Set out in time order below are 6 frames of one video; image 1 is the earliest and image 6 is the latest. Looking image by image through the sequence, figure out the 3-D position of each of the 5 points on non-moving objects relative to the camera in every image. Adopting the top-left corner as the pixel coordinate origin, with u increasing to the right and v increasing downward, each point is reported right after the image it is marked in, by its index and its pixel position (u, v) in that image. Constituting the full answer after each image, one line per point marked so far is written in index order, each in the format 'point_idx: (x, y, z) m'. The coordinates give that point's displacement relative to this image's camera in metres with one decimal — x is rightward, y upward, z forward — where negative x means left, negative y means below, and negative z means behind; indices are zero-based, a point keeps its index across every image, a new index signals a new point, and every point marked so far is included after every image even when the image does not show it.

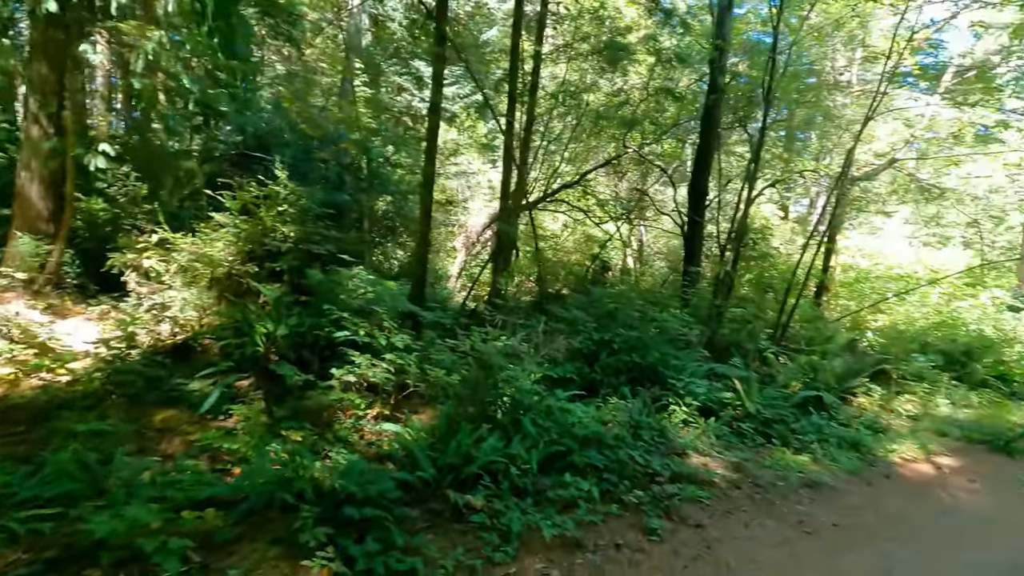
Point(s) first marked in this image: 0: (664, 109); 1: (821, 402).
0: (+3.1, +3.6, +10.9) m
1: (+3.8, -1.4, +6.6) m
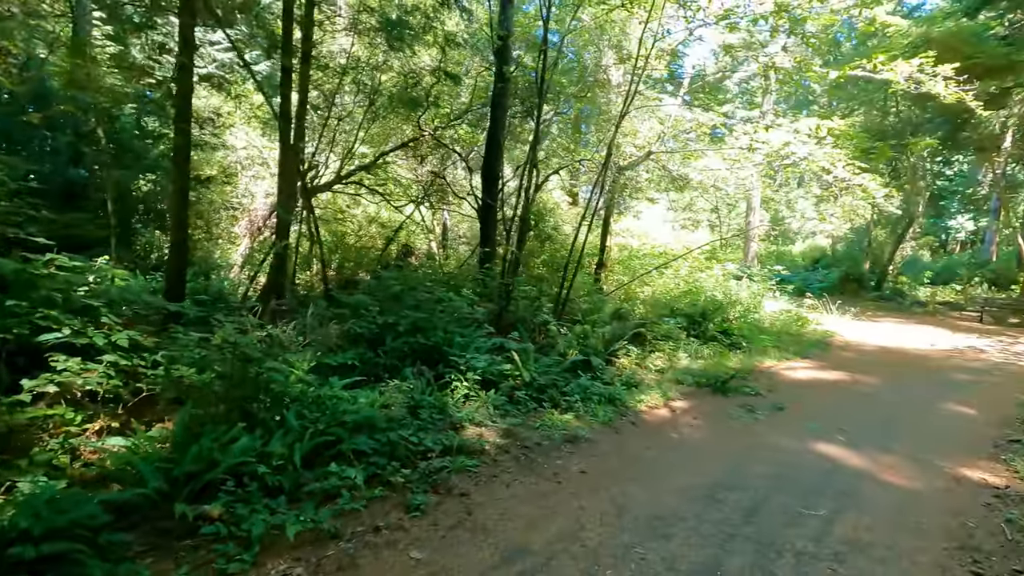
0: (-1.2, +4.0, +11.1) m
1: (+1.1, -1.1, +7.4) m
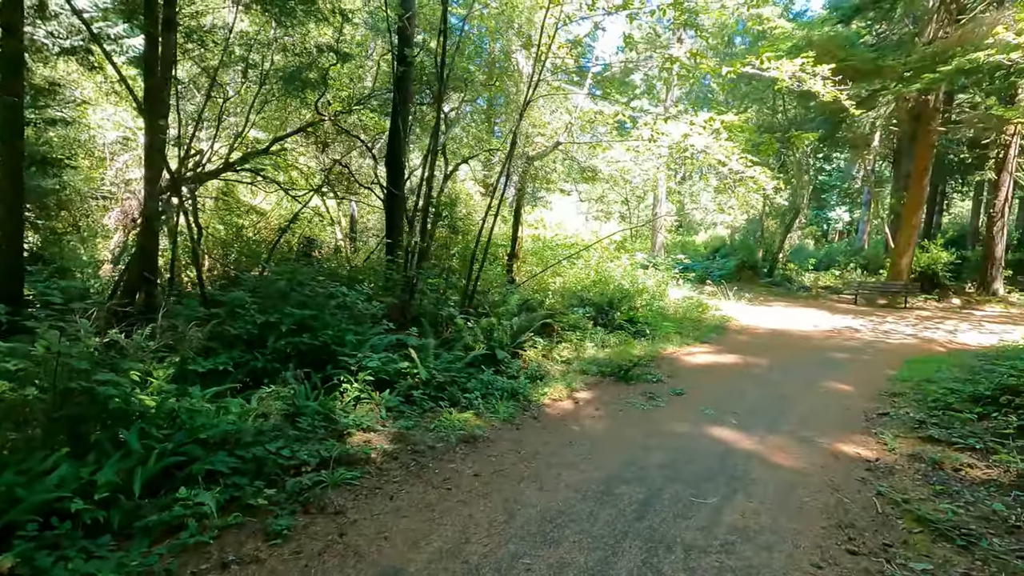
0: (-3.1, +4.1, +10.4) m
1: (-0.2, -0.9, +7.2) m
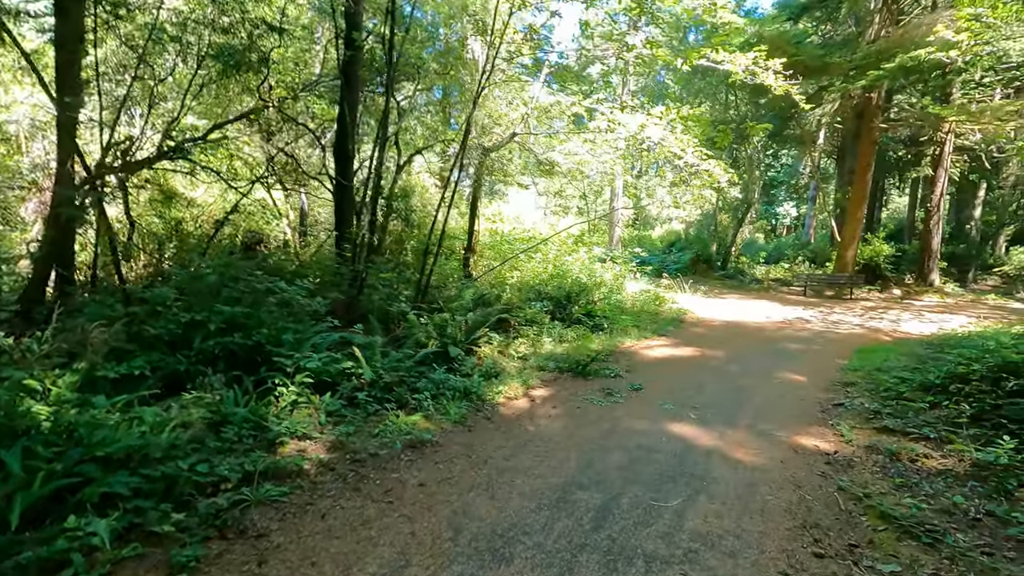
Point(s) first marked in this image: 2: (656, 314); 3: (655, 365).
0: (-4.0, +4.2, +9.8) m
1: (-0.8, -0.9, +6.9) m
2: (+3.3, -0.6, +12.4) m
3: (+2.1, -1.1, +7.9) m
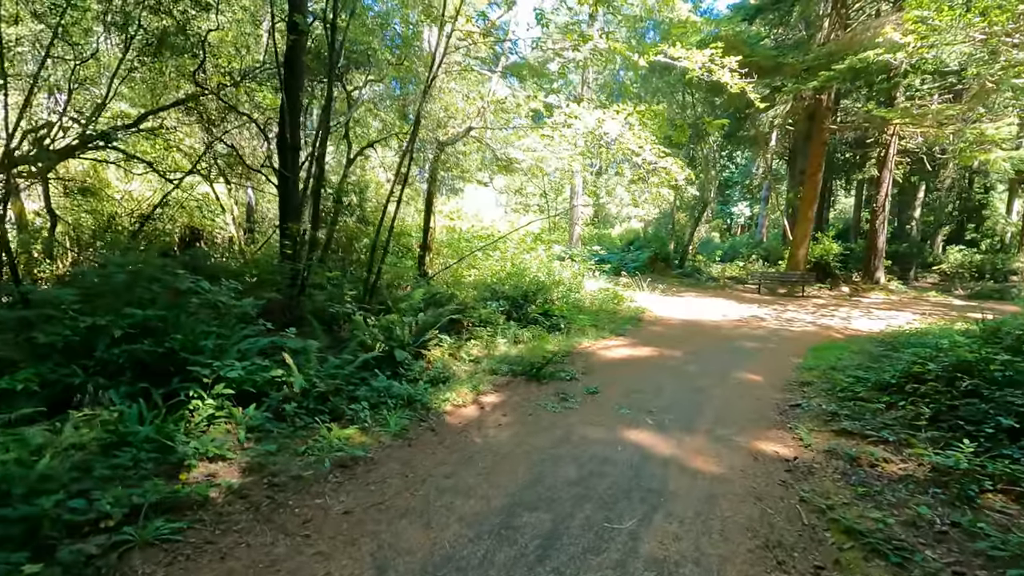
0: (-4.8, +4.2, +9.1) m
1: (-1.4, -0.9, +6.4) m
2: (+2.3, -0.6, +12.2) m
3: (+1.4, -1.1, +7.7) m
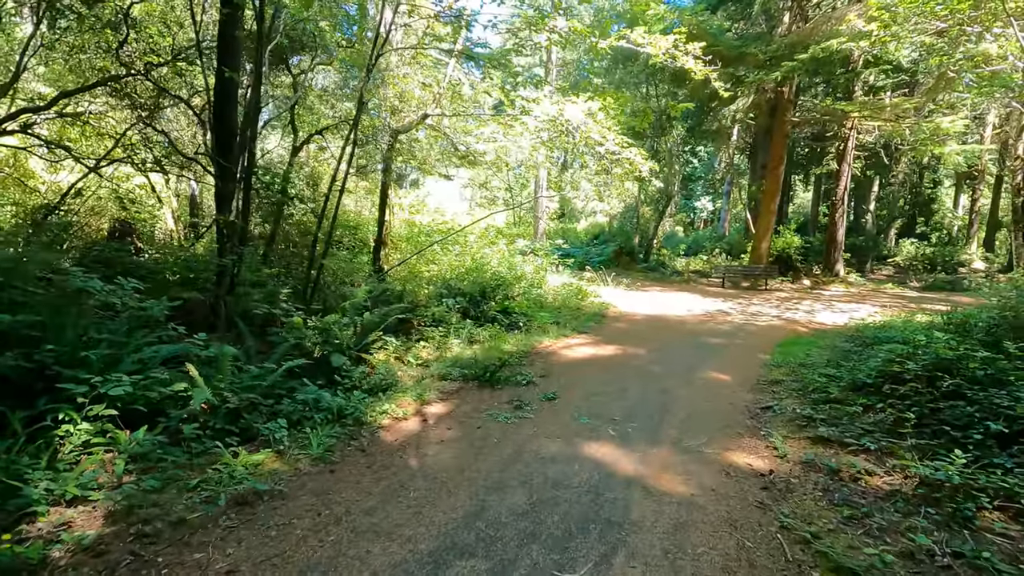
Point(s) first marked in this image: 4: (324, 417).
0: (-5.5, +4.2, +8.2) m
1: (-2.0, -0.8, +5.7) m
2: (+1.4, -0.5, +11.8) m
3: (+0.8, -1.1, +7.1) m
4: (-1.6, -1.1, +4.5) m
